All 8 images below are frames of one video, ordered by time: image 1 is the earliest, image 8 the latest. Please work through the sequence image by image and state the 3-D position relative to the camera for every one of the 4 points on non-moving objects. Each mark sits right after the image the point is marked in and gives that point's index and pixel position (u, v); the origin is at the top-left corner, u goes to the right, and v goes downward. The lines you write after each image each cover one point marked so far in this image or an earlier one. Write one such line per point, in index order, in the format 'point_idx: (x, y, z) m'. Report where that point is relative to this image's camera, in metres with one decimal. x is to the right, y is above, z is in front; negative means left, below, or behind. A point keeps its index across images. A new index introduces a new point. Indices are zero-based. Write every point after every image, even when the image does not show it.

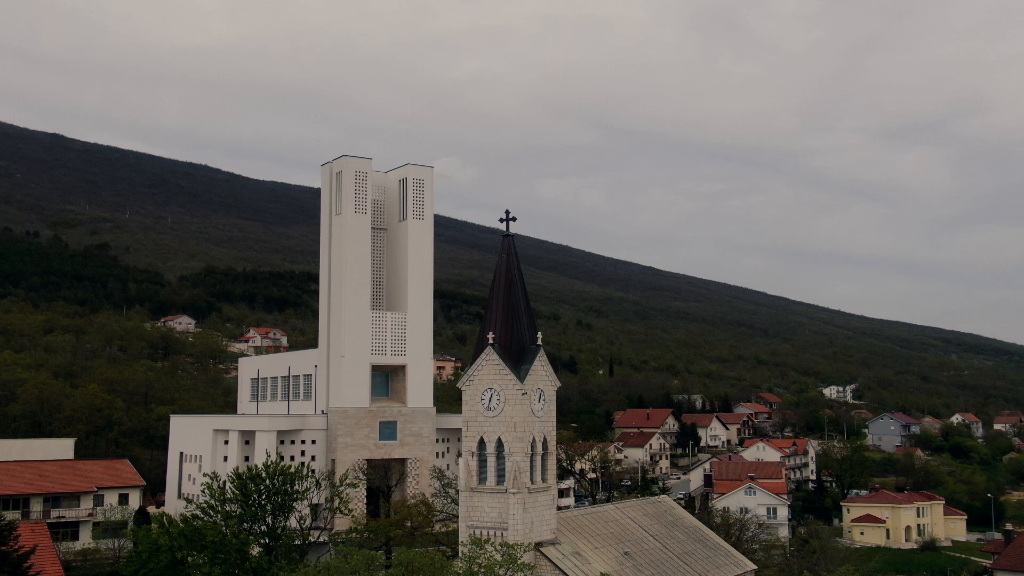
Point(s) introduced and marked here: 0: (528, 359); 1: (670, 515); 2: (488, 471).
0: (+0.2, -0.9, +14.8) m
1: (+2.4, -3.5, +17.6) m
2: (-0.3, -2.3, +14.4) m
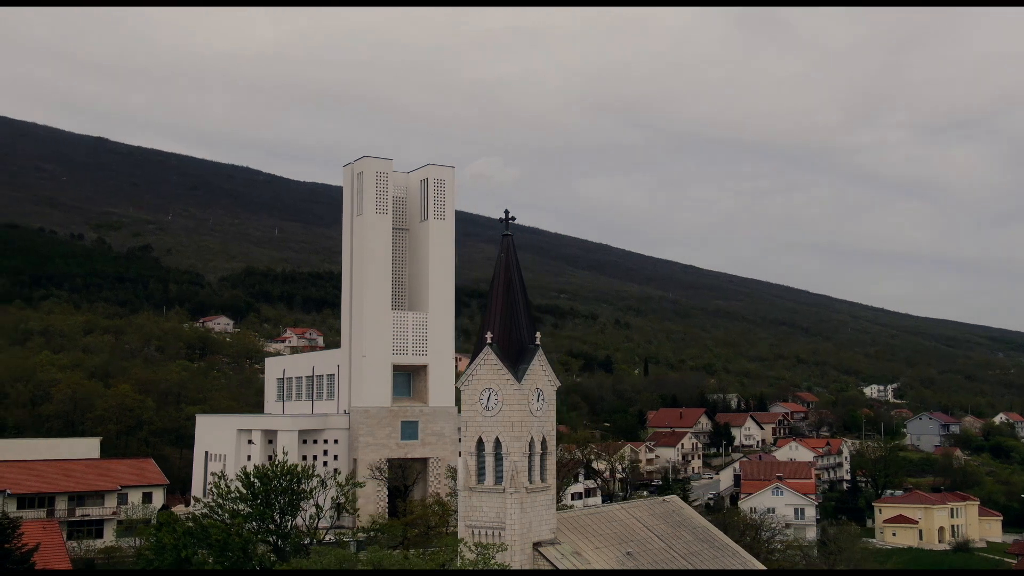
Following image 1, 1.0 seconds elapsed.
0: (+0.2, -0.9, +14.7) m
1: (+2.5, -3.5, +17.5) m
2: (-0.3, -2.3, +14.4) m
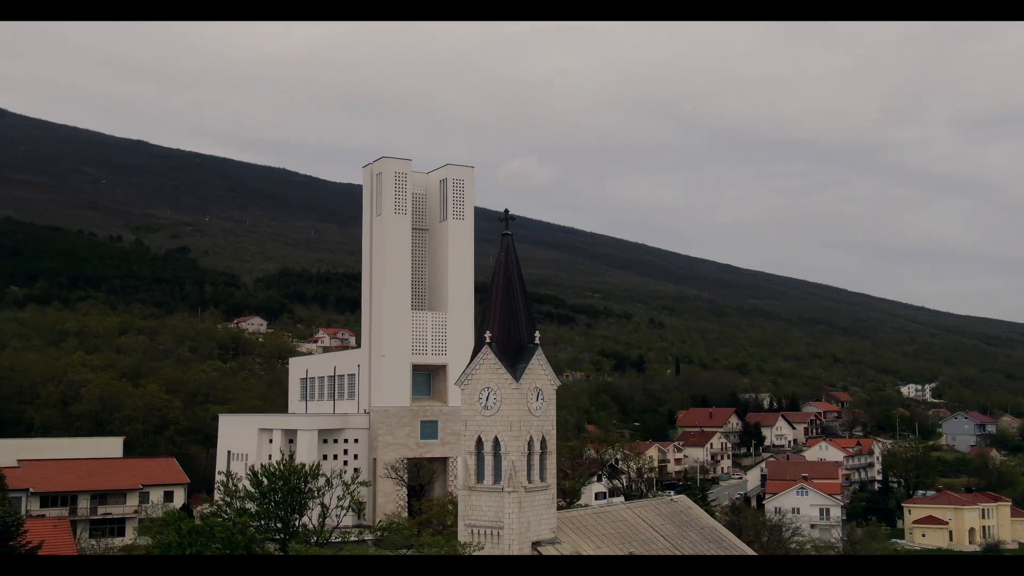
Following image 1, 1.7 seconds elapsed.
0: (+0.2, -0.9, +14.7) m
1: (+2.6, -3.5, +17.4) m
2: (-0.3, -2.3, +14.4) m
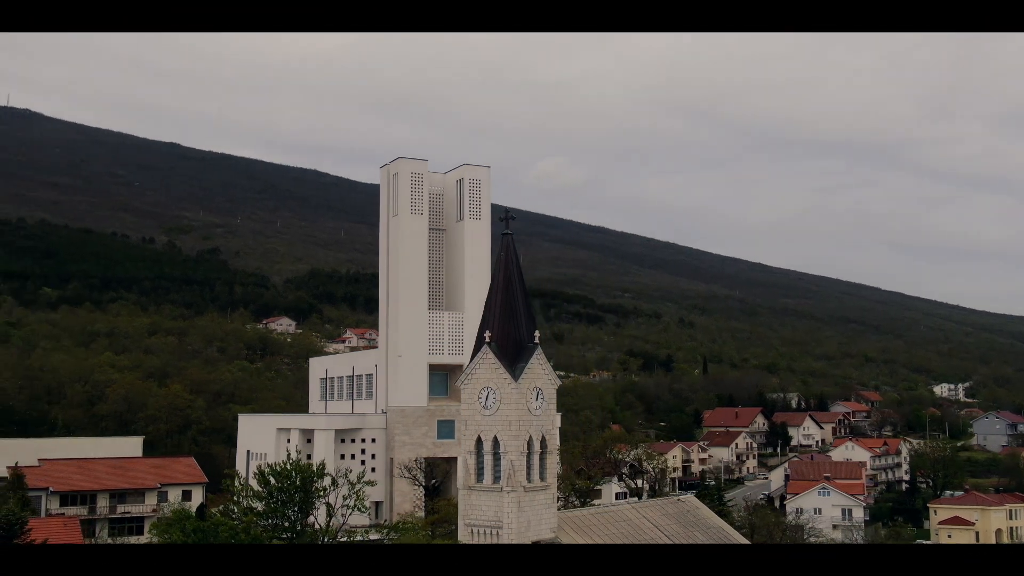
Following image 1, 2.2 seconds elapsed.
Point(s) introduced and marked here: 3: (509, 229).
0: (+0.2, -0.9, +14.7) m
1: (+2.7, -3.4, +17.3) m
2: (-0.3, -2.3, +14.4) m
3: (0.0, +0.8, +15.2) m
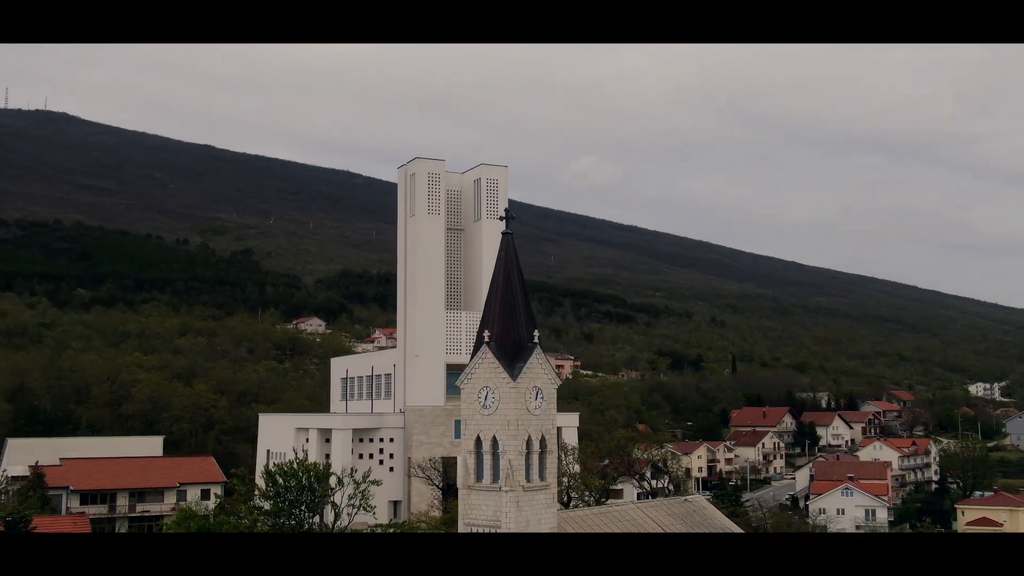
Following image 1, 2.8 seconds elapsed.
0: (+0.1, -0.9, +14.7) m
1: (+2.8, -3.4, +17.2) m
2: (-0.4, -2.3, +14.4) m
3: (0.0, +0.8, +15.2) m
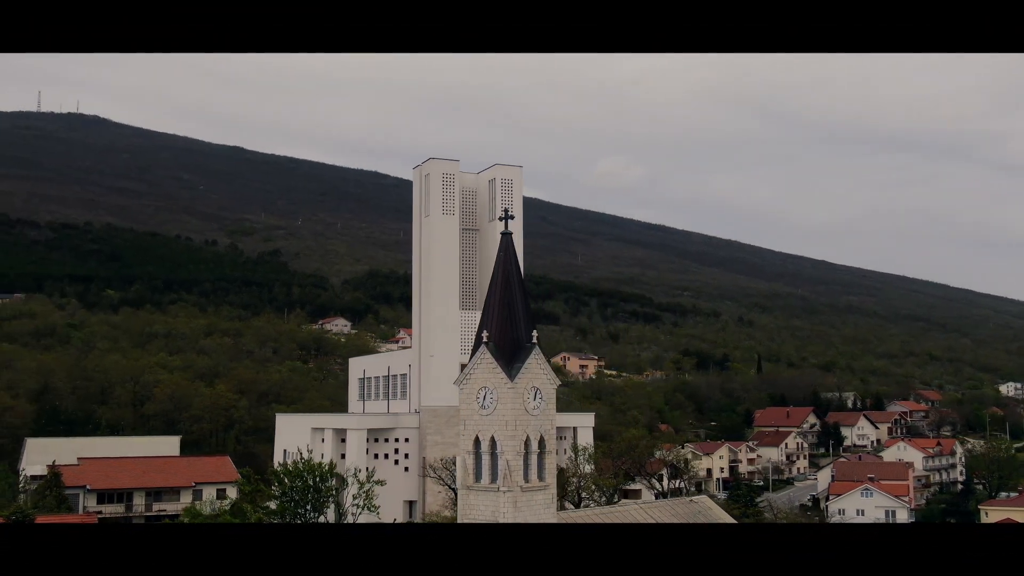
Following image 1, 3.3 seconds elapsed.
0: (+0.1, -0.9, +14.7) m
1: (+2.9, -3.4, +17.1) m
2: (-0.4, -2.3, +14.4) m
3: (0.0, +0.8, +15.2) m
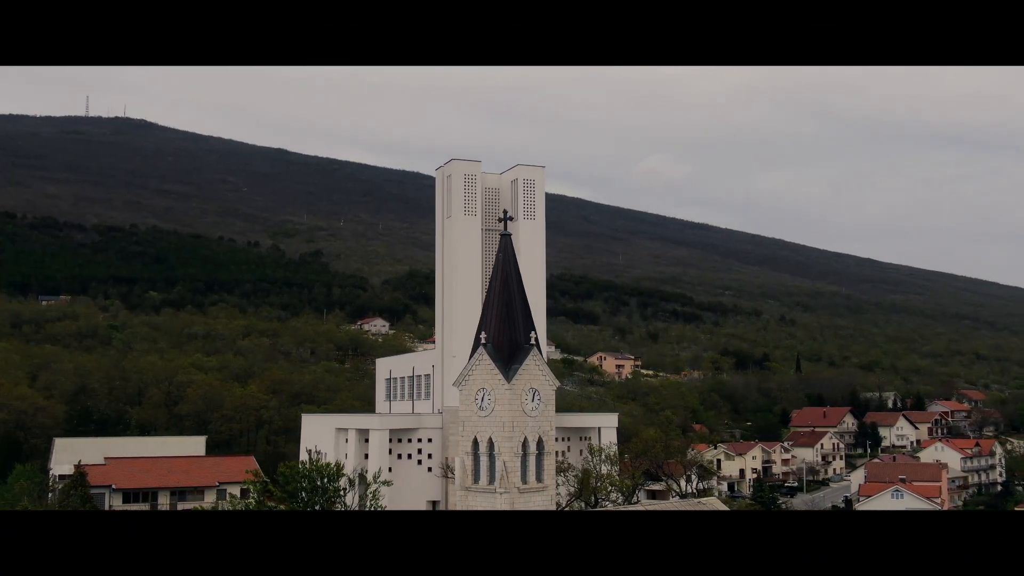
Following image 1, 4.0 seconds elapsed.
0: (+0.1, -0.9, +14.6) m
1: (+3.0, -3.4, +16.9) m
2: (-0.4, -2.3, +14.3) m
3: (0.0, +0.8, +15.2) m
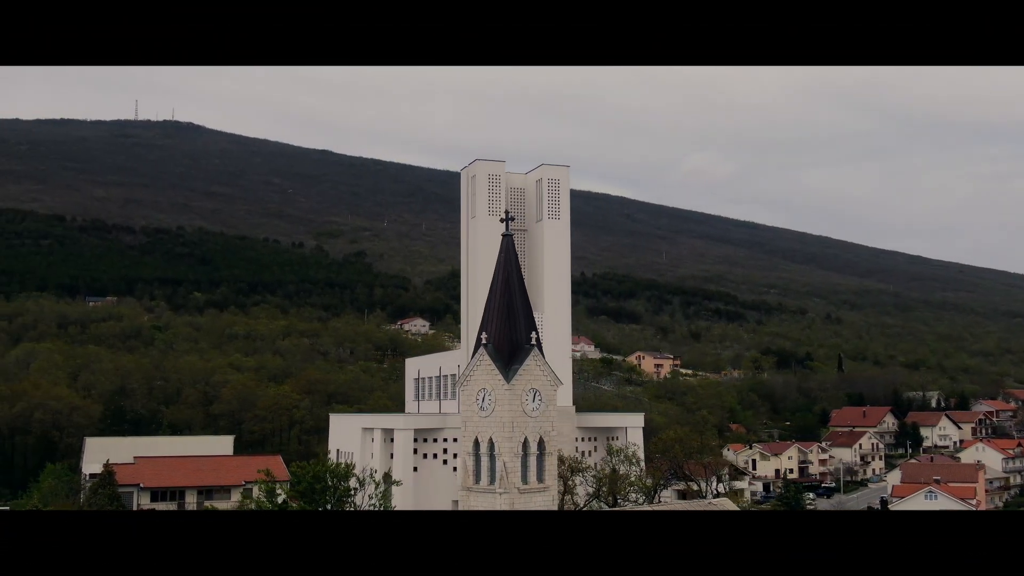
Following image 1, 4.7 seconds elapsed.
0: (+0.1, -0.9, +14.6) m
1: (+3.1, -3.4, +16.8) m
2: (-0.4, -2.3, +14.3) m
3: (0.0, +0.8, +15.1) m
